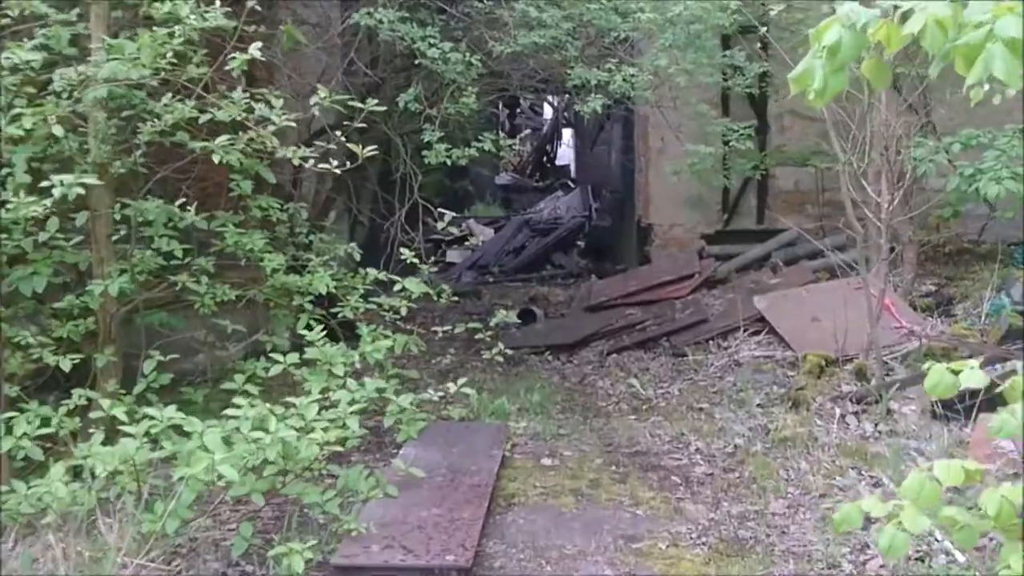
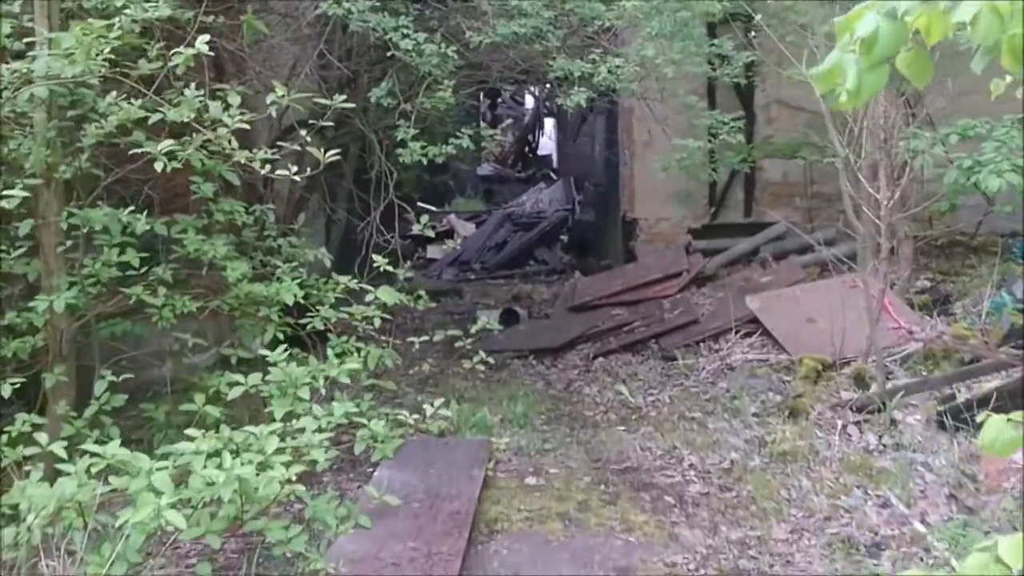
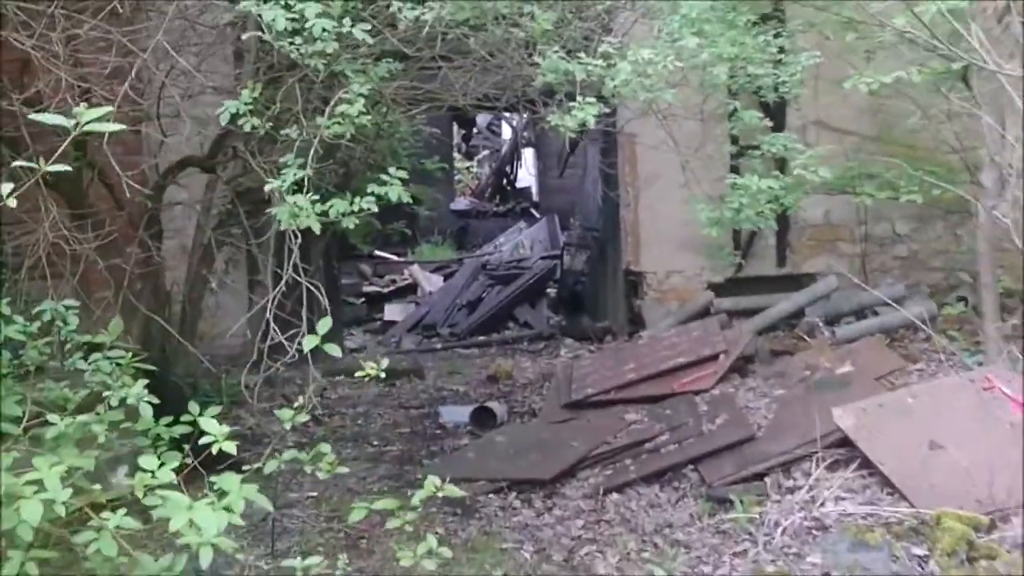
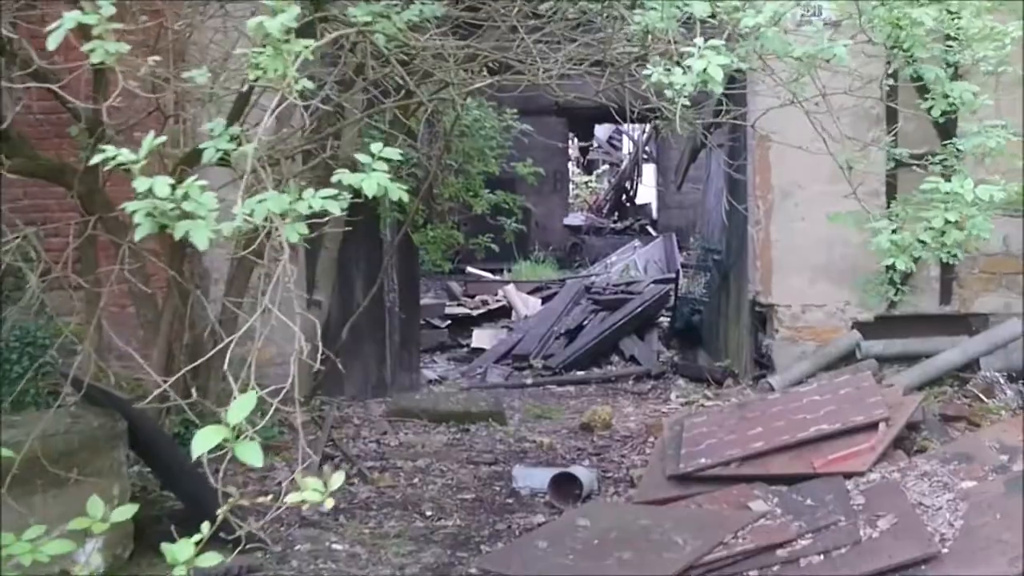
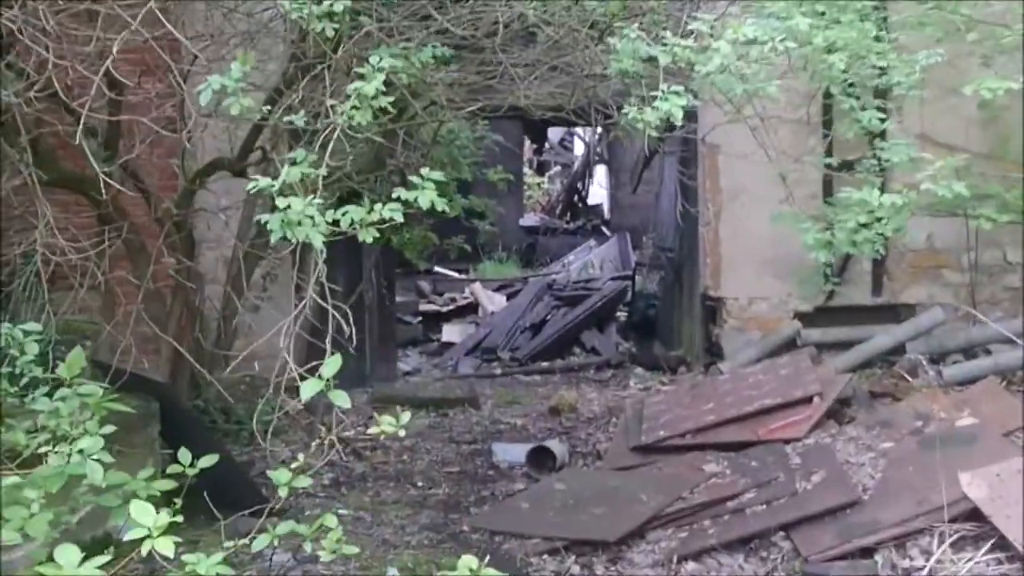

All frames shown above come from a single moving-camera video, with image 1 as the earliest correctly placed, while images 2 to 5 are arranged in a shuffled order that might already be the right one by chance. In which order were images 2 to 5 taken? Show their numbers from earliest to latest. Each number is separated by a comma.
2, 3, 5, 4
